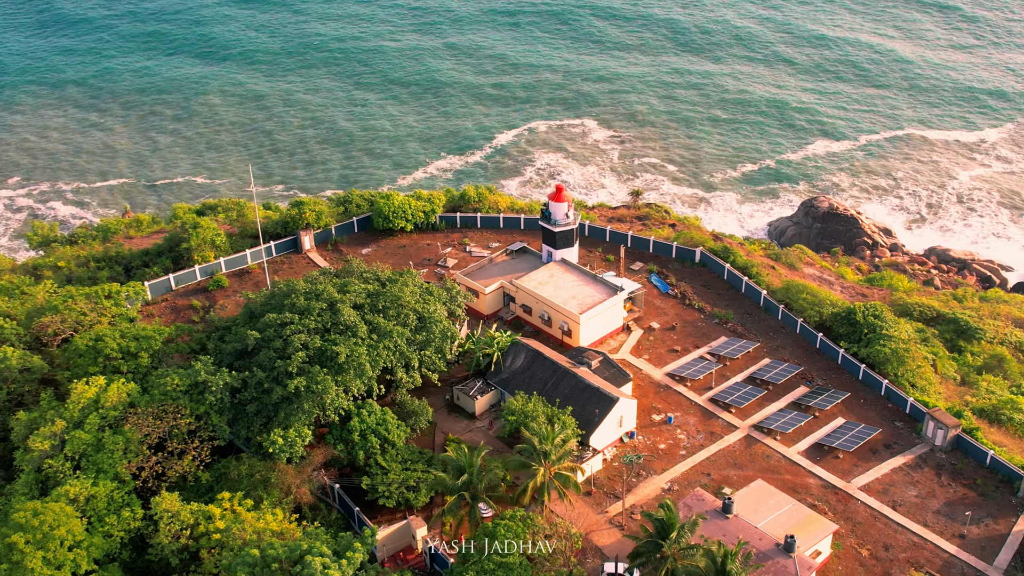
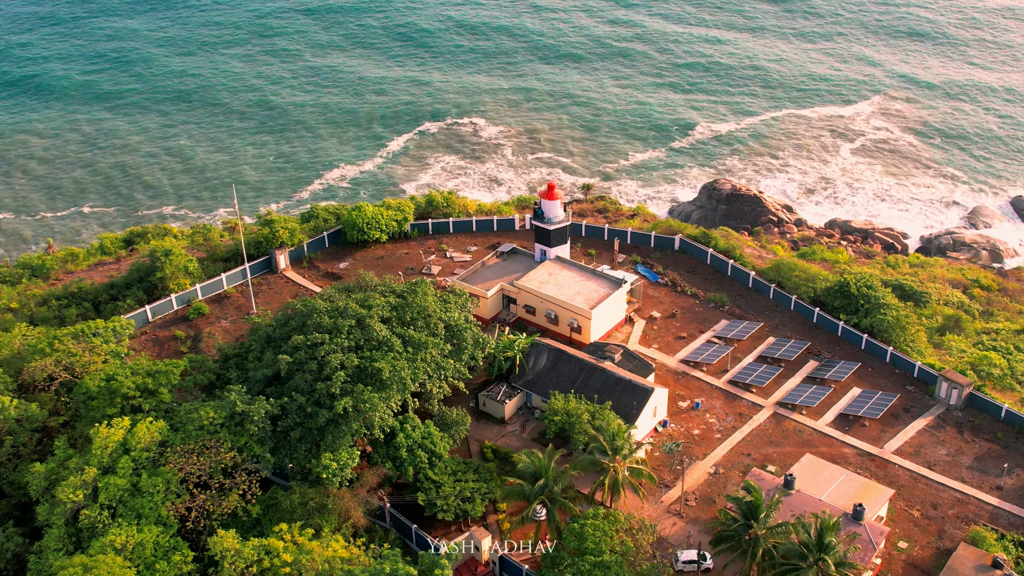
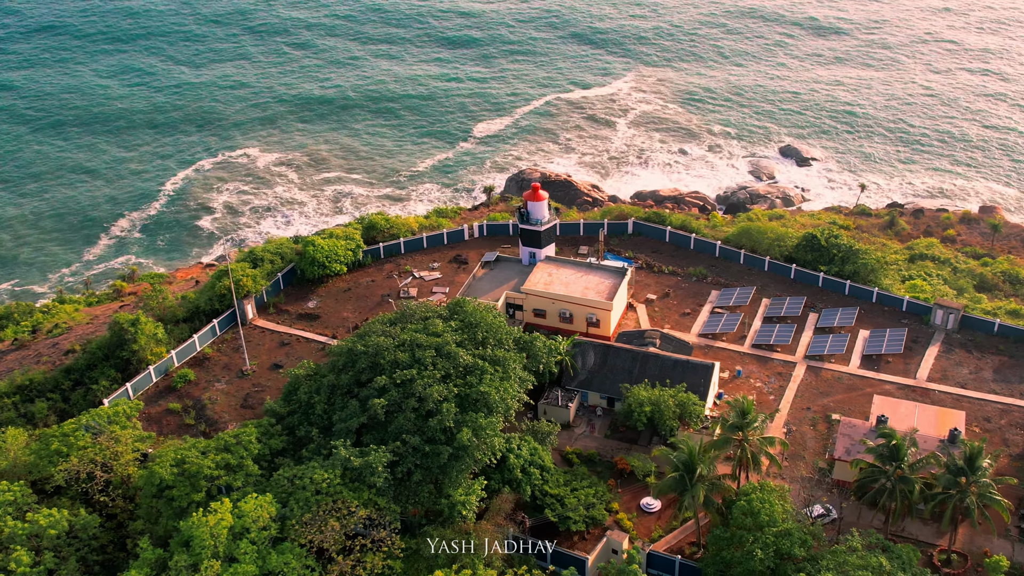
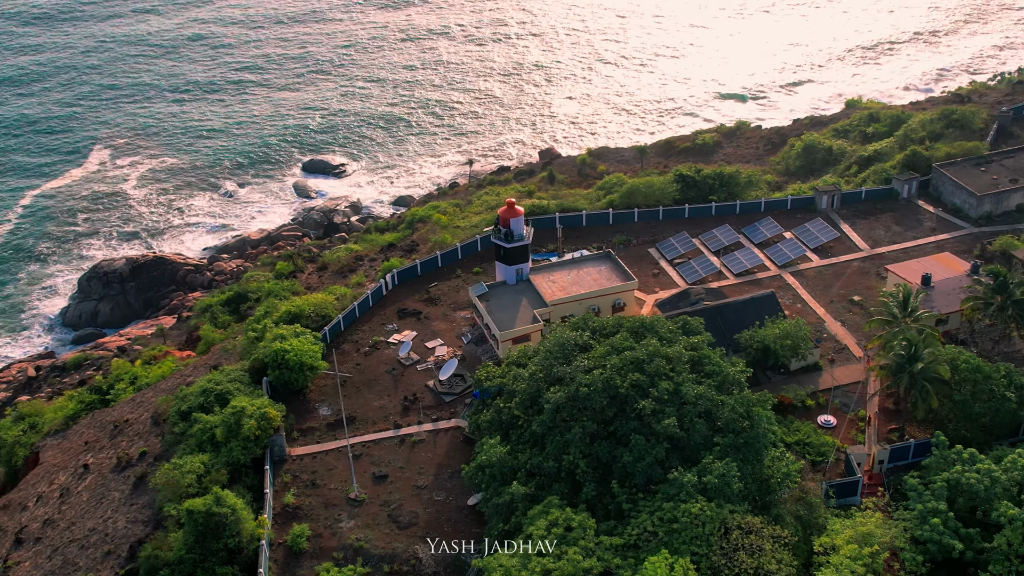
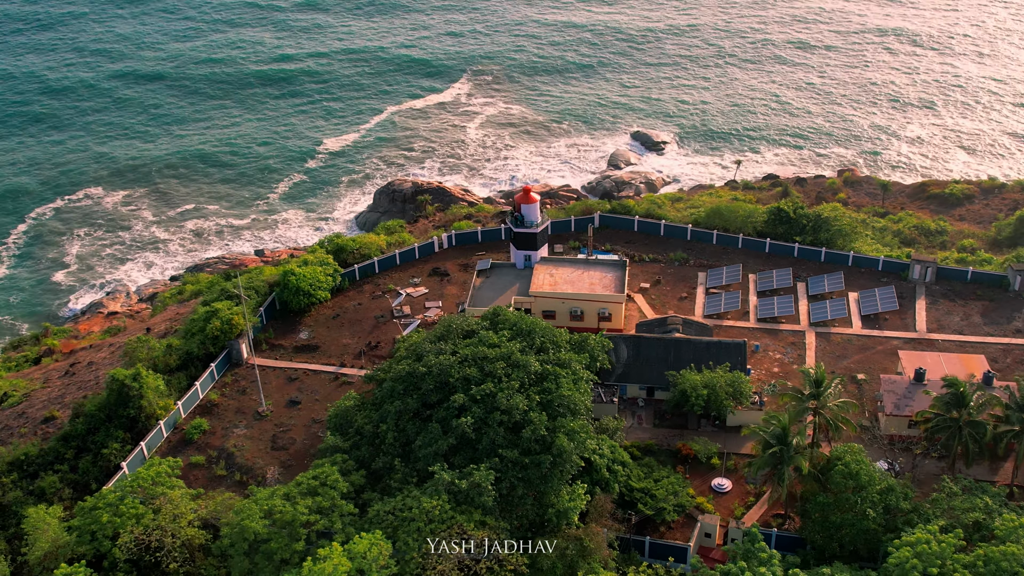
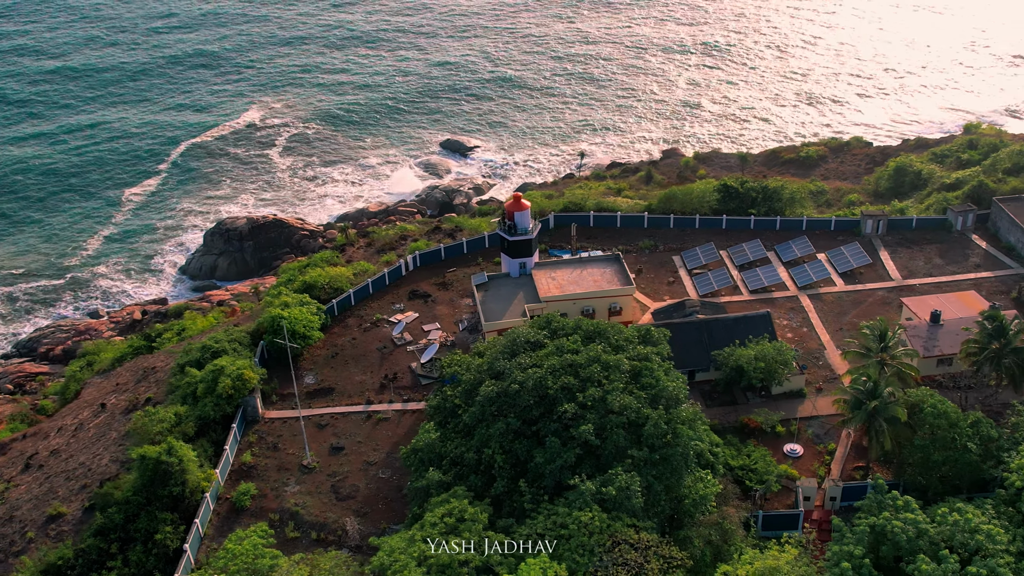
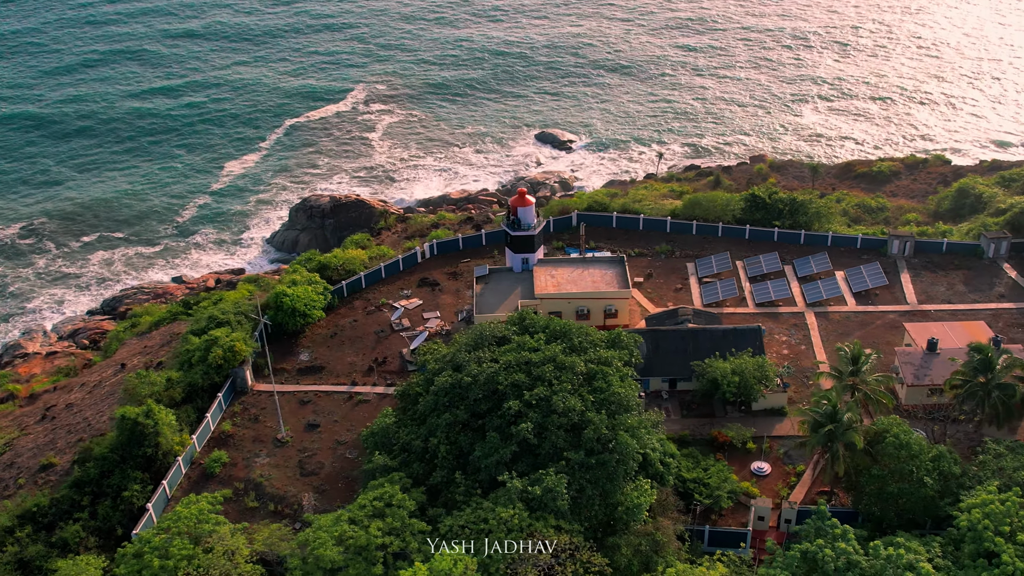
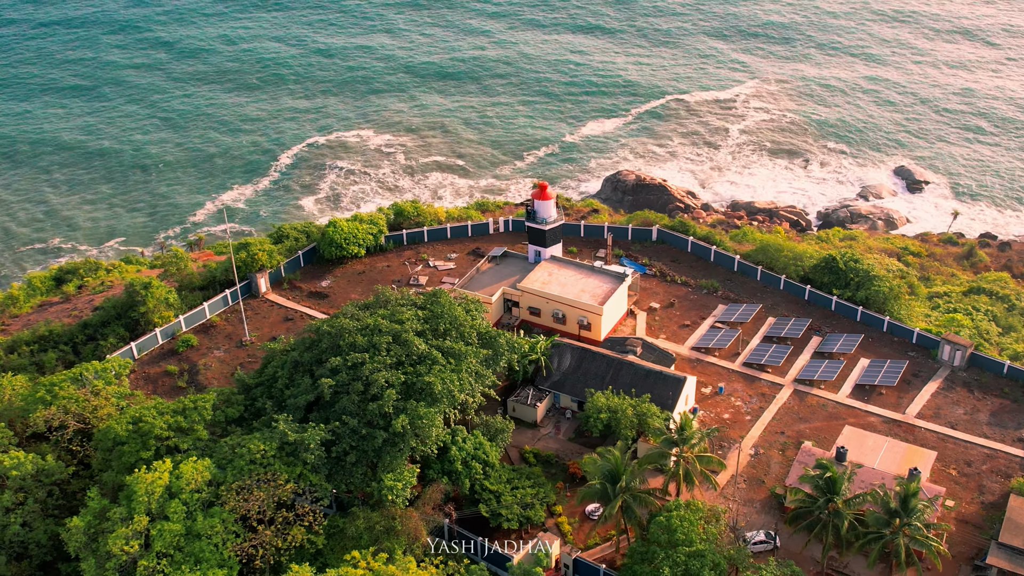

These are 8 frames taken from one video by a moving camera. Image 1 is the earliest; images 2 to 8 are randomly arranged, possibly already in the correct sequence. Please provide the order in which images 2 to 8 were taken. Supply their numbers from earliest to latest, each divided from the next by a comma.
2, 8, 3, 5, 7, 6, 4
